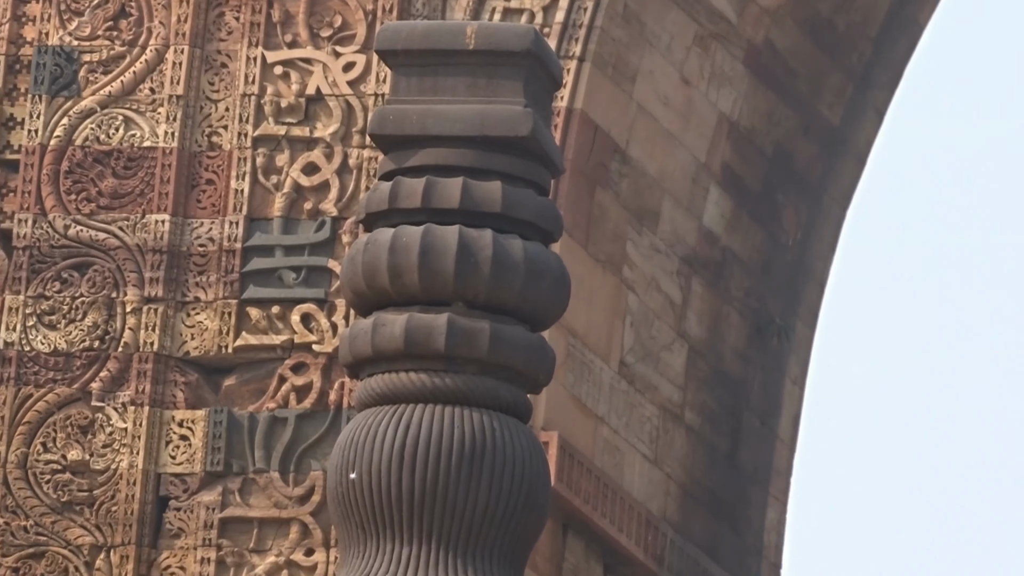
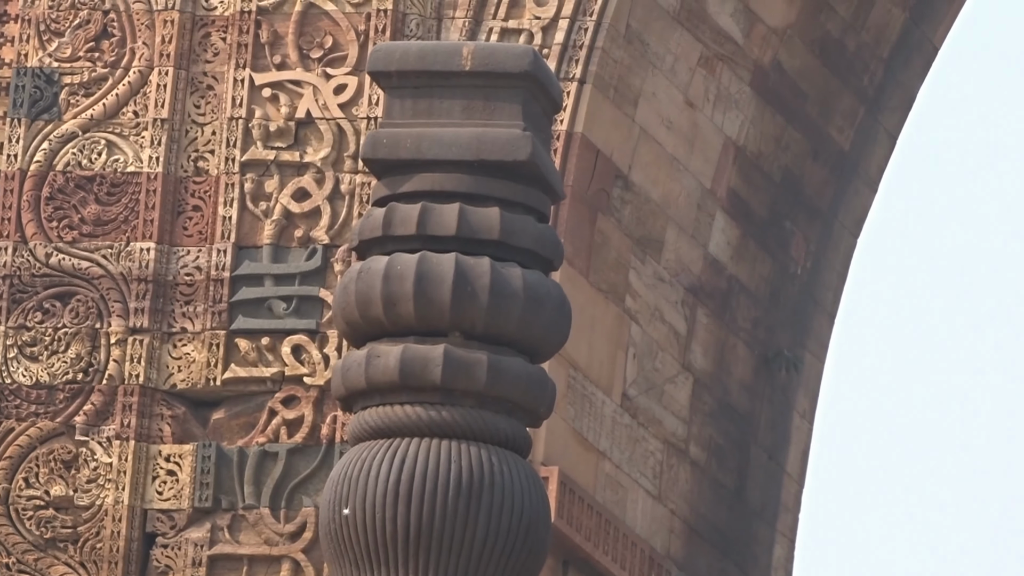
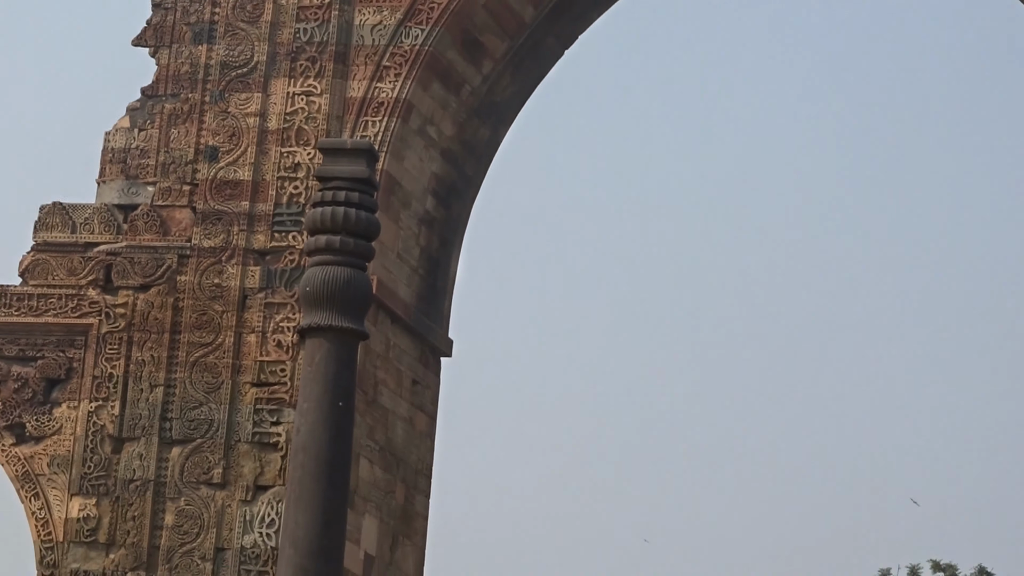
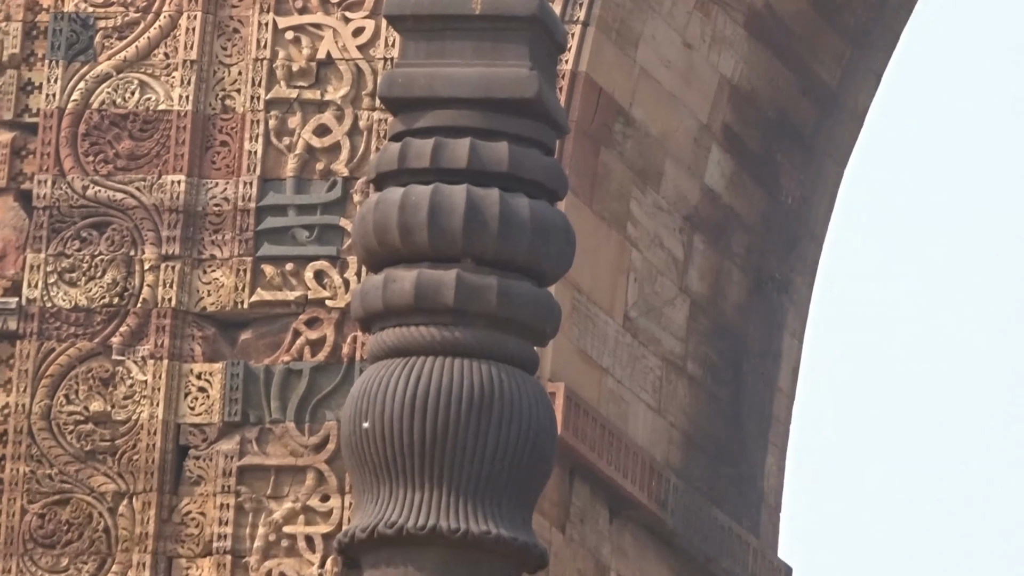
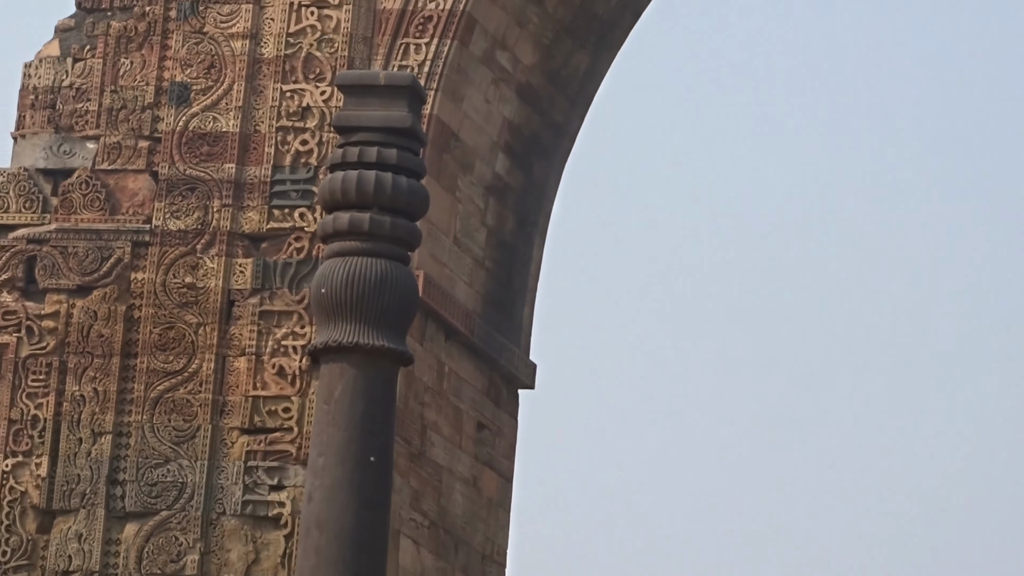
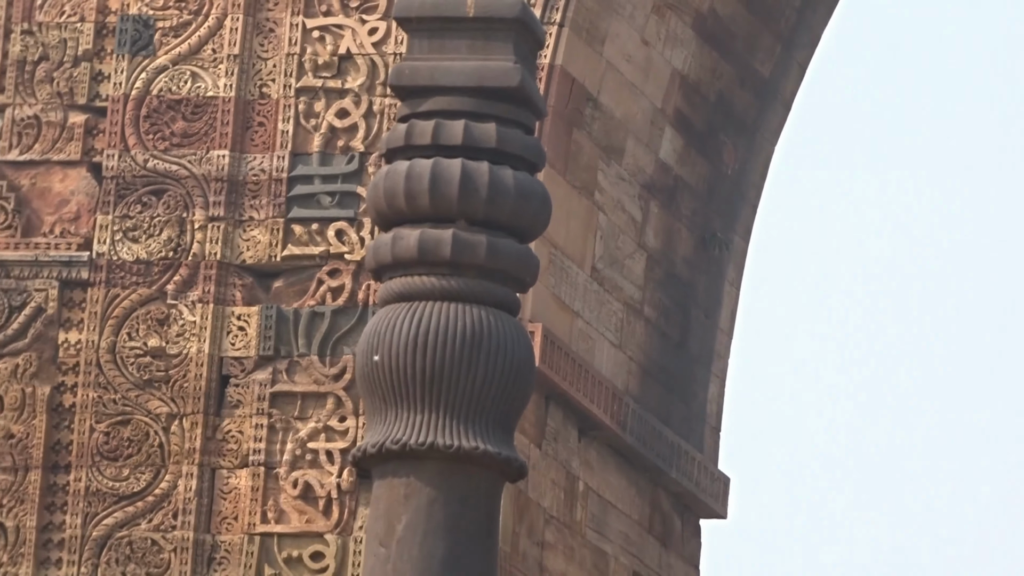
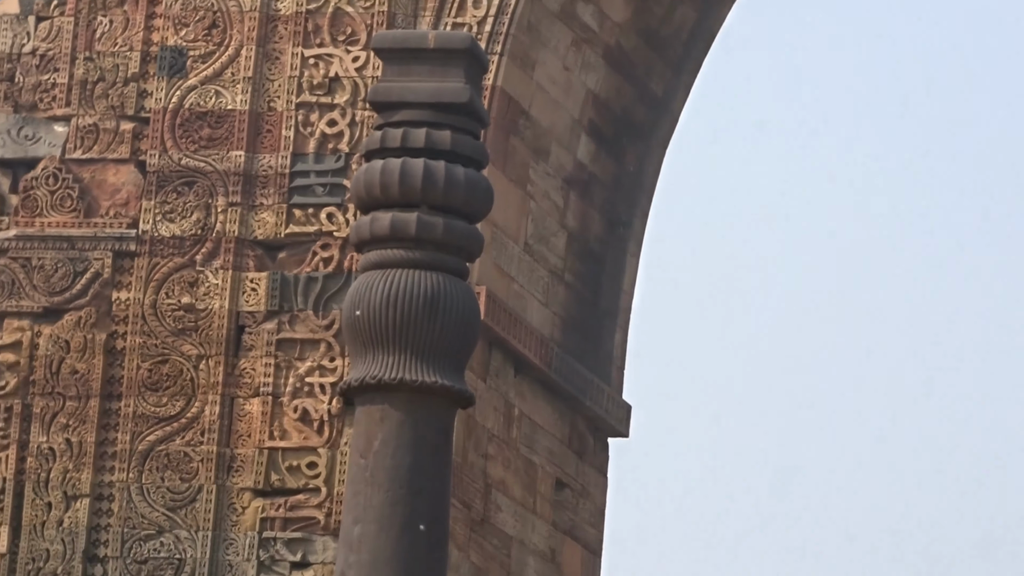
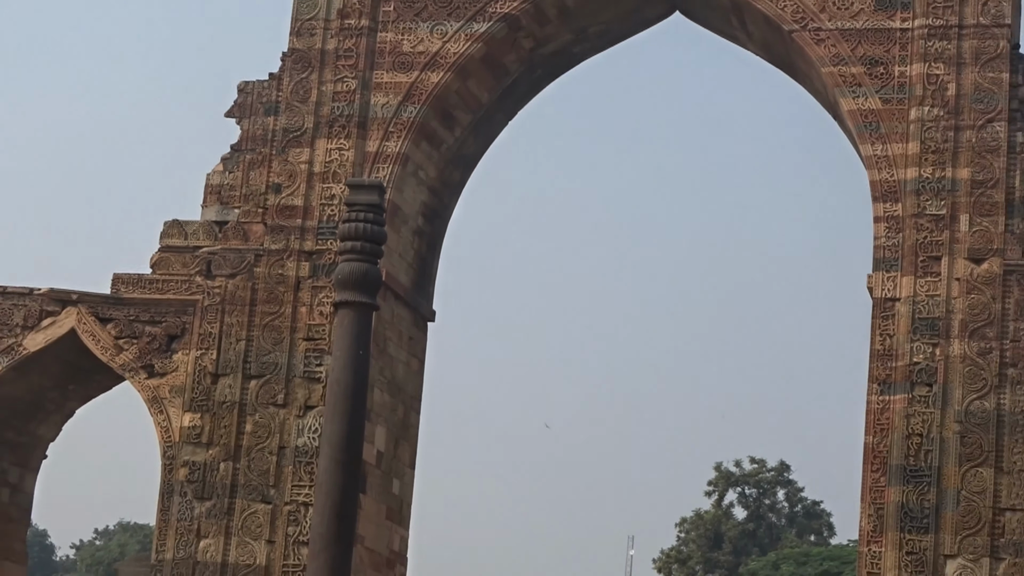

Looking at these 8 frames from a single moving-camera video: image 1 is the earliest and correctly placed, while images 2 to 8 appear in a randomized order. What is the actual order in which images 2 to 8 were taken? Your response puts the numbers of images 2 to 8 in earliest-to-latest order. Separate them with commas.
2, 4, 6, 7, 5, 3, 8
